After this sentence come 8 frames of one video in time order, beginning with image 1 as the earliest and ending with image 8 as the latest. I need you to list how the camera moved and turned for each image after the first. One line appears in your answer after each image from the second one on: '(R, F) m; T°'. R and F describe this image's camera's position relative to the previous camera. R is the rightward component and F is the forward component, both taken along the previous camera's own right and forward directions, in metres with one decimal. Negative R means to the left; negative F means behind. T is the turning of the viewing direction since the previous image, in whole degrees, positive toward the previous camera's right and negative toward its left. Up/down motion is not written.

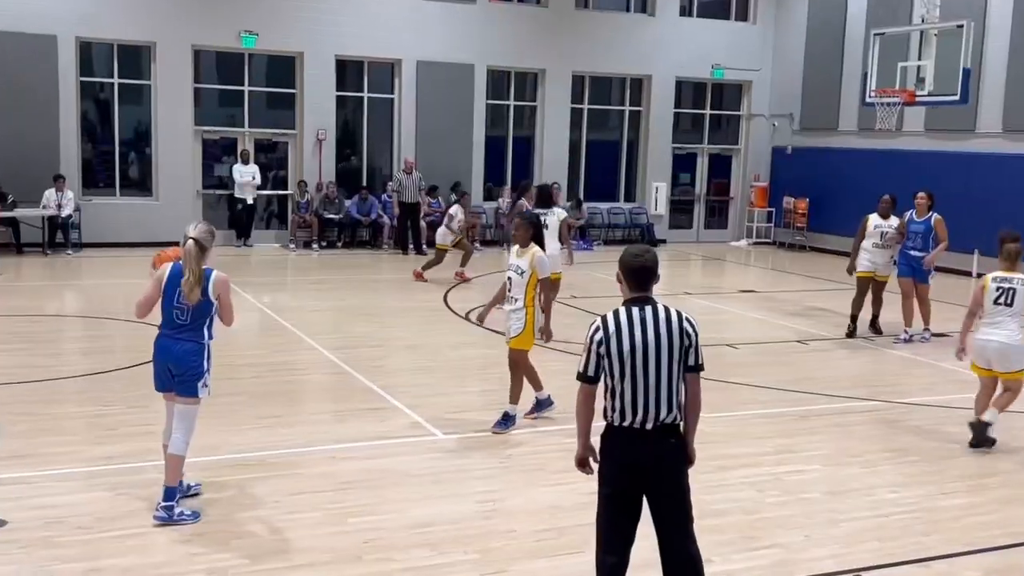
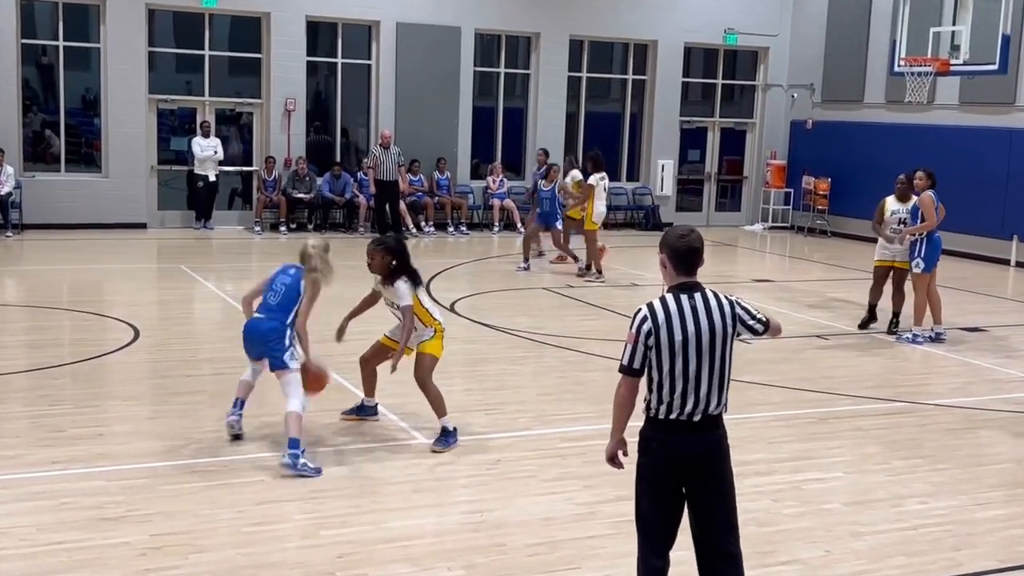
(0.0, +1.6) m; +1°
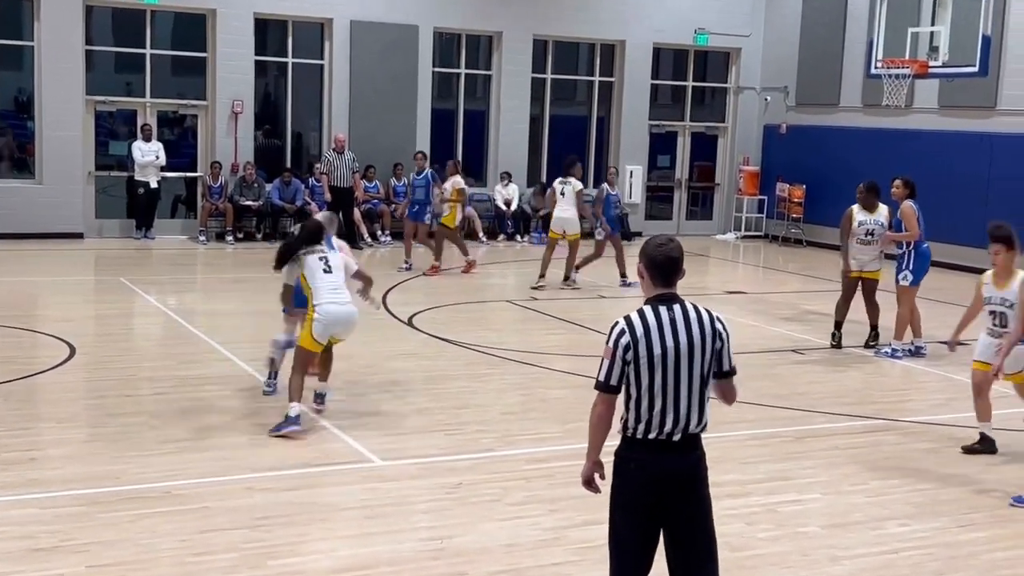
(0.0, +0.8) m; +2°
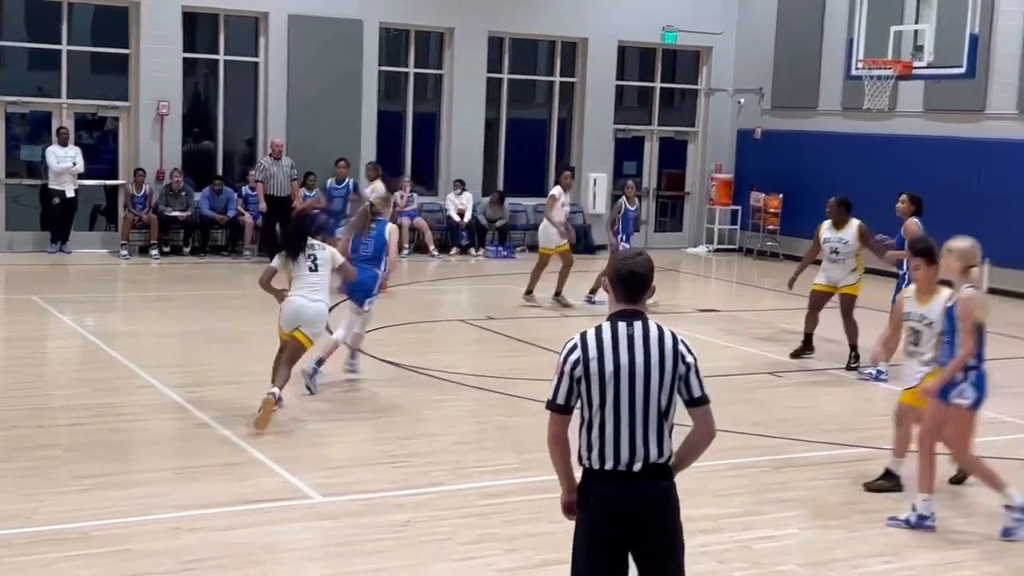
(0.0, +1.2) m; +2°
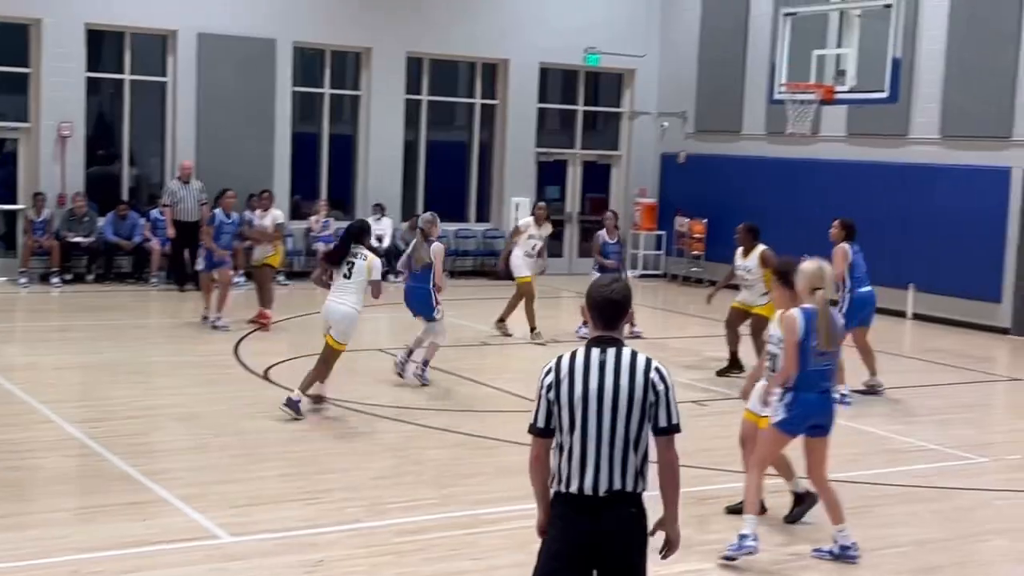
(0.0, +0.4) m; +3°
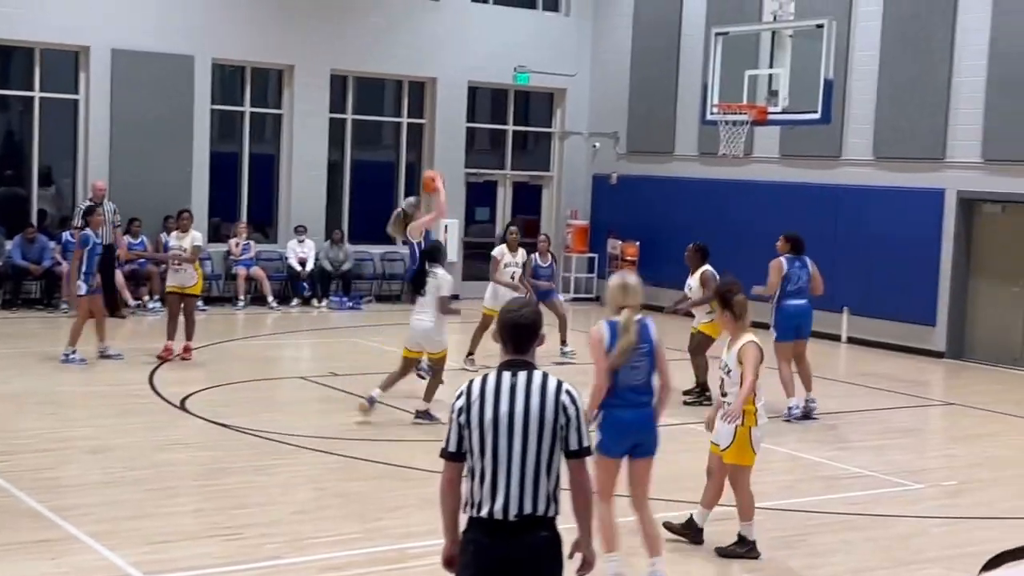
(+0.1, +0.3) m; +3°
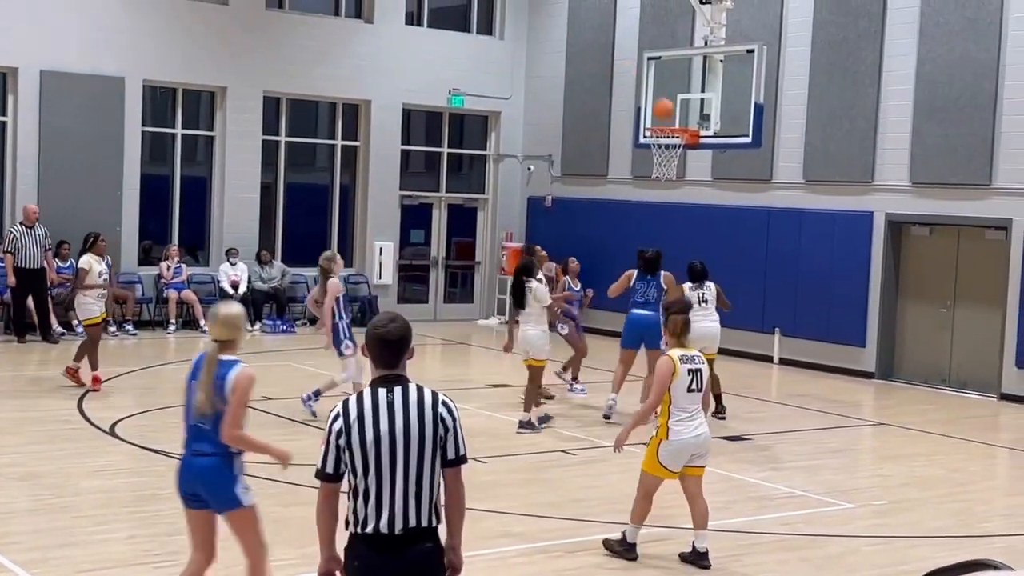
(+0.1, 0.0) m; +3°
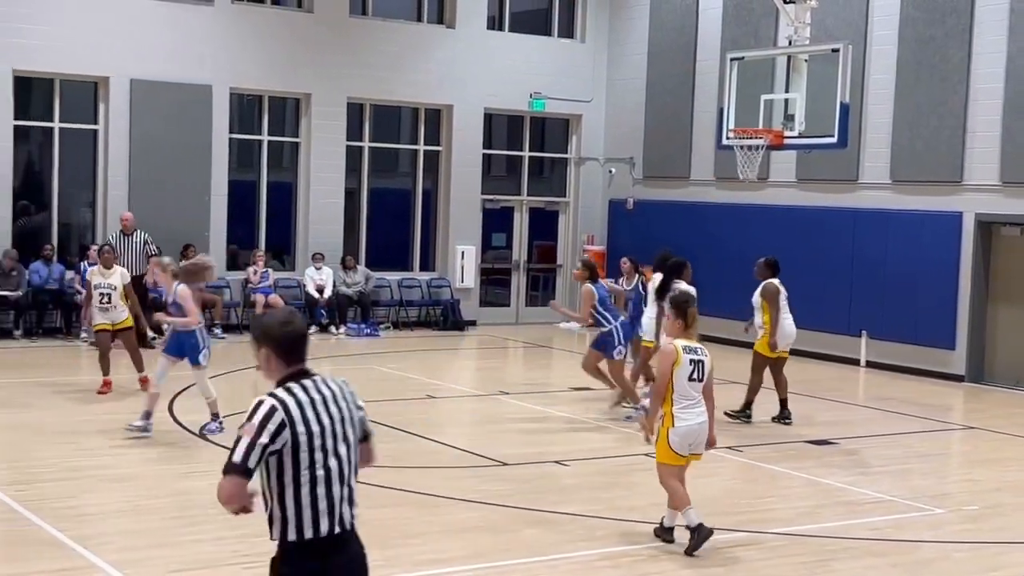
(-0.1, 0.0) m; -3°
